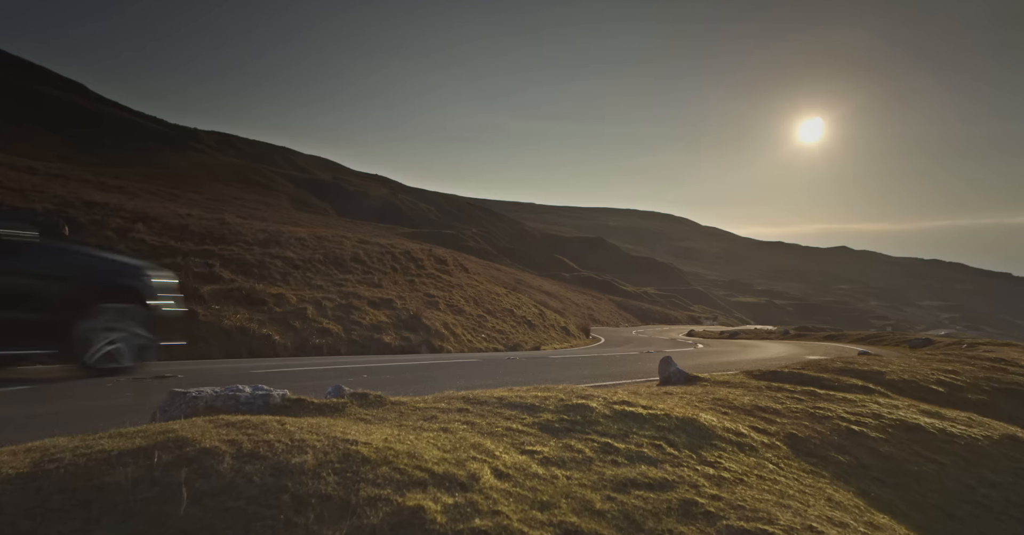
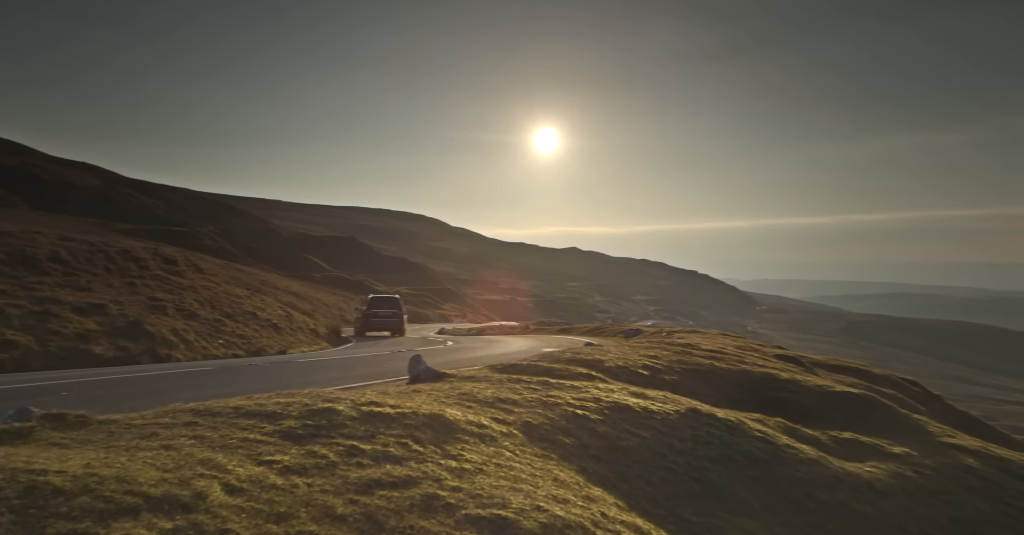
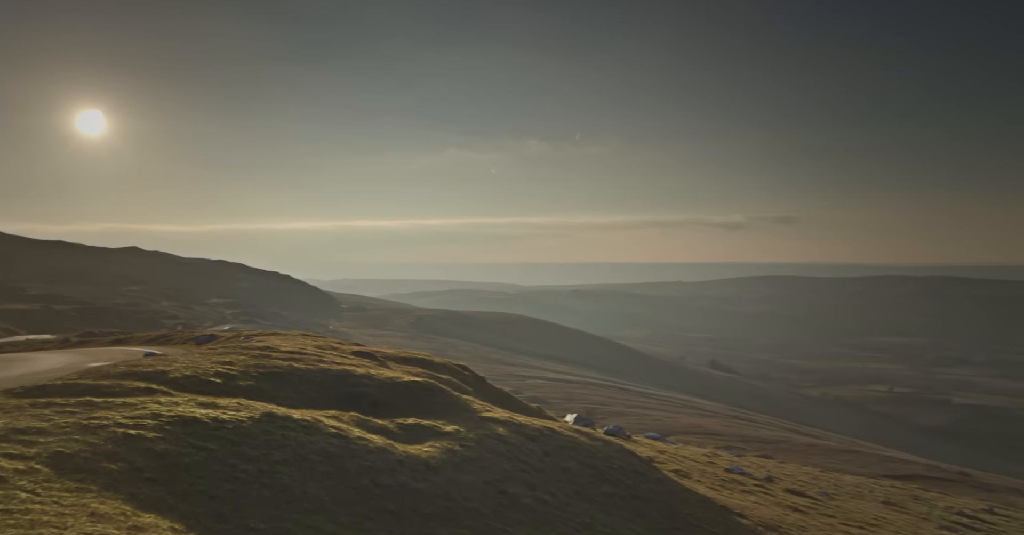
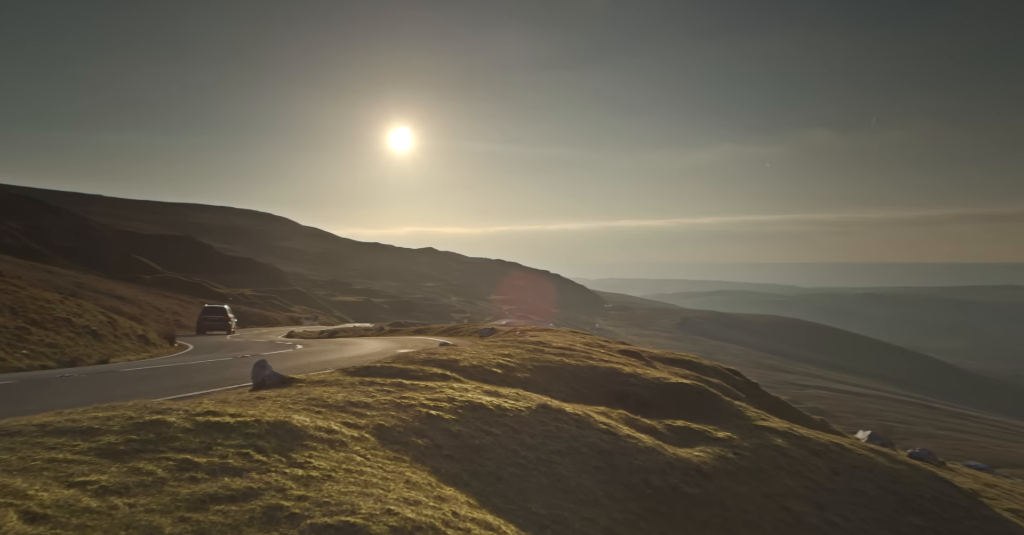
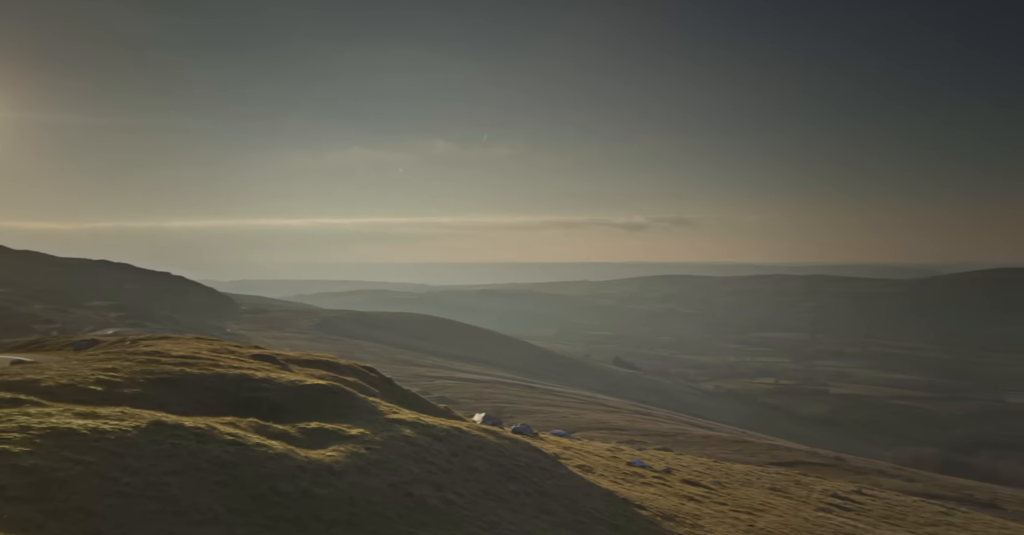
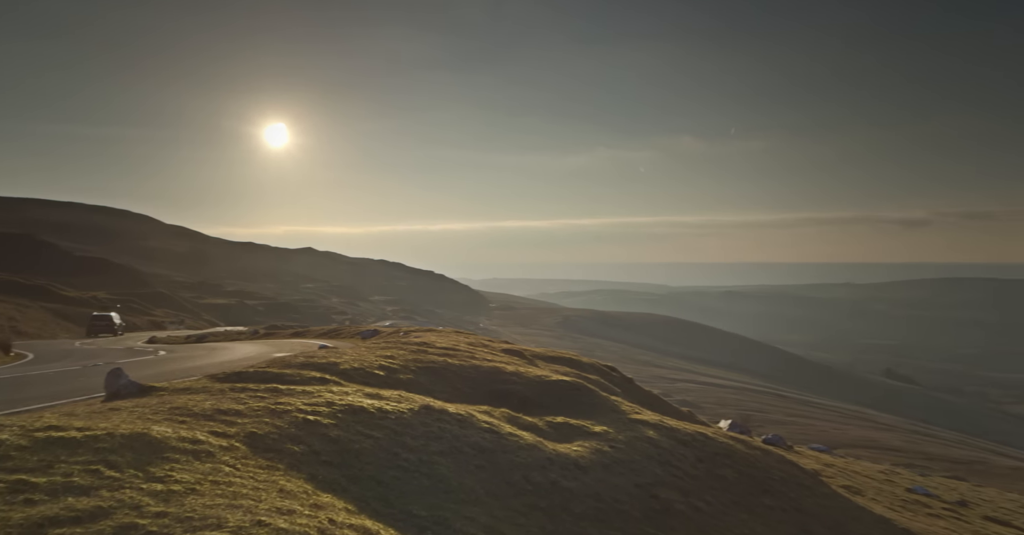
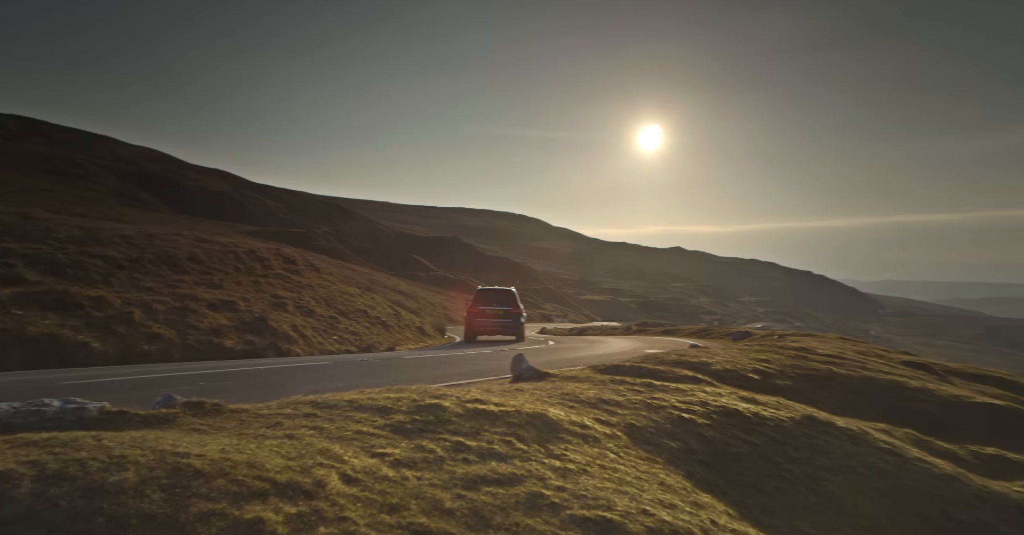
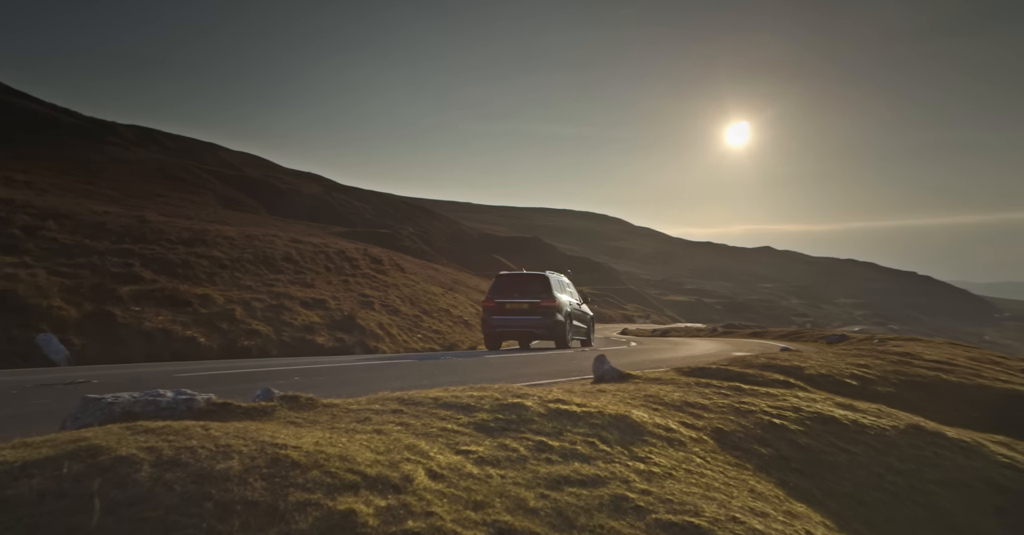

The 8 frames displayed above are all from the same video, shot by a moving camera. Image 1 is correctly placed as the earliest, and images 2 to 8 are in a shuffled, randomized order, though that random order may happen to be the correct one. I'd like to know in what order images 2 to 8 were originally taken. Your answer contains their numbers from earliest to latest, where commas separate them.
8, 7, 2, 4, 6, 3, 5
